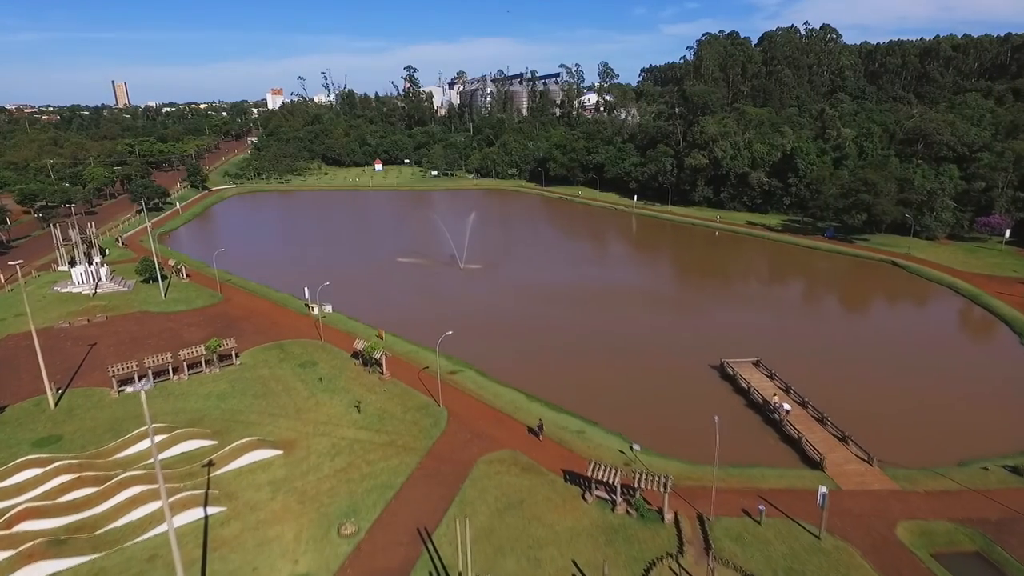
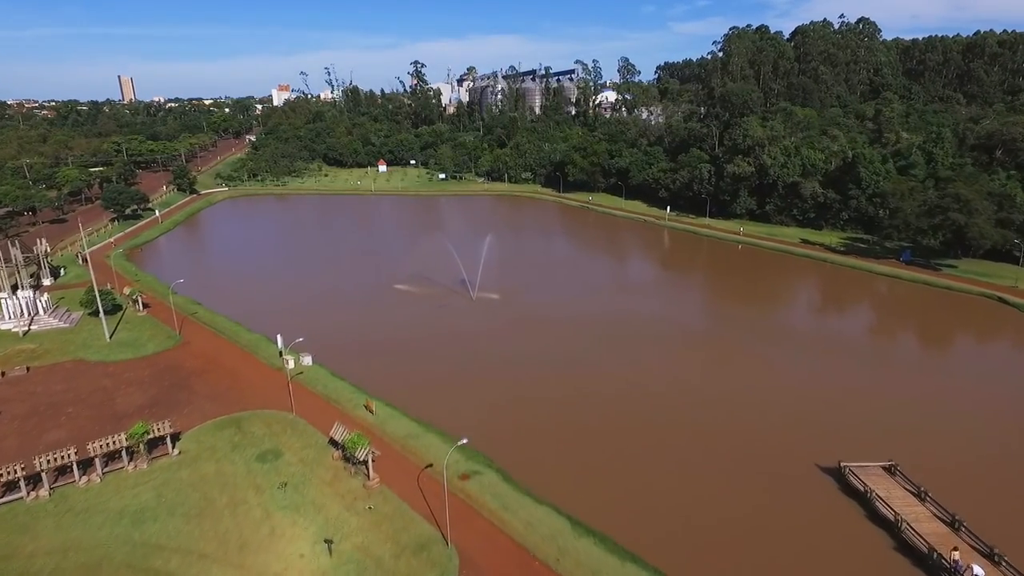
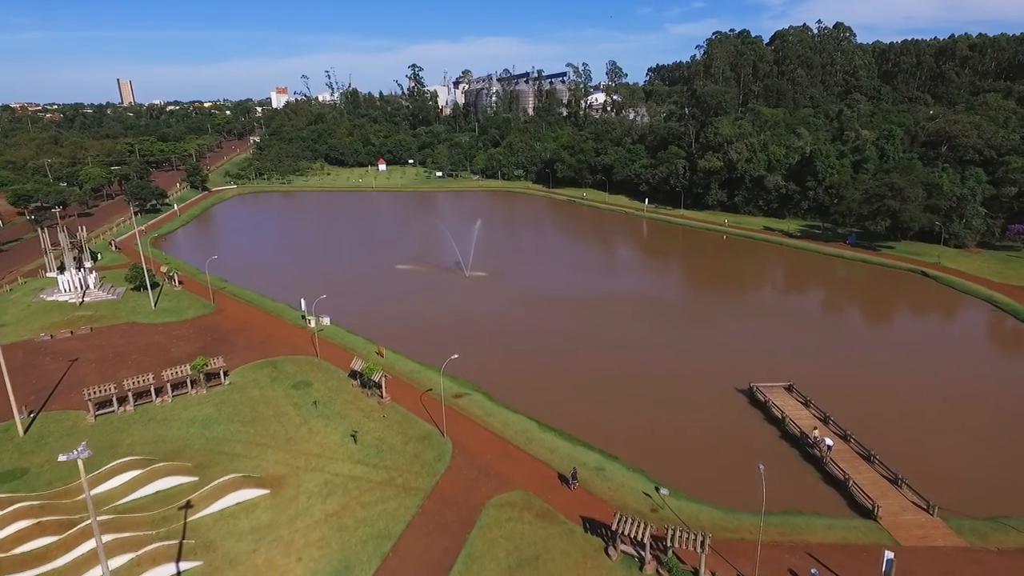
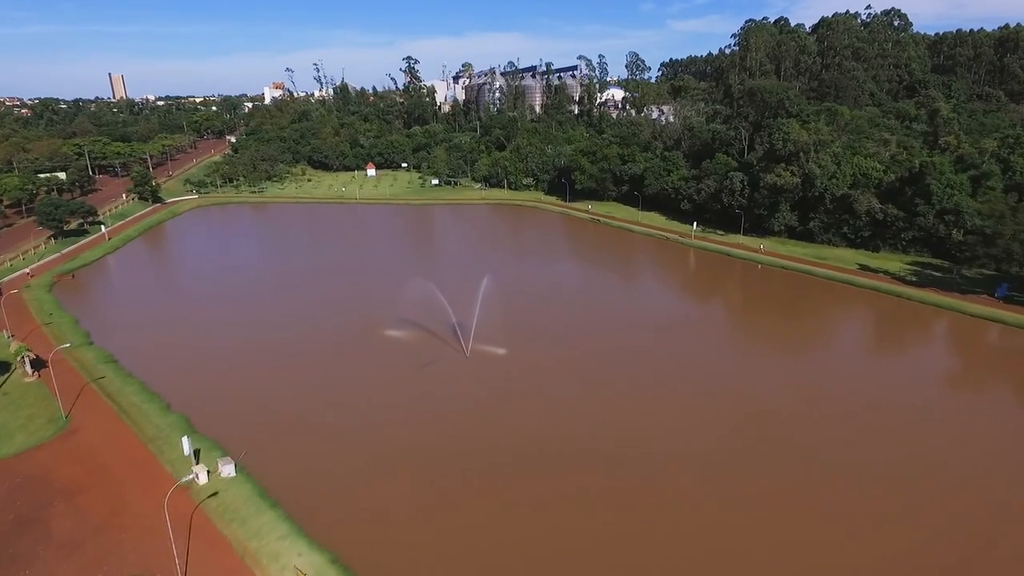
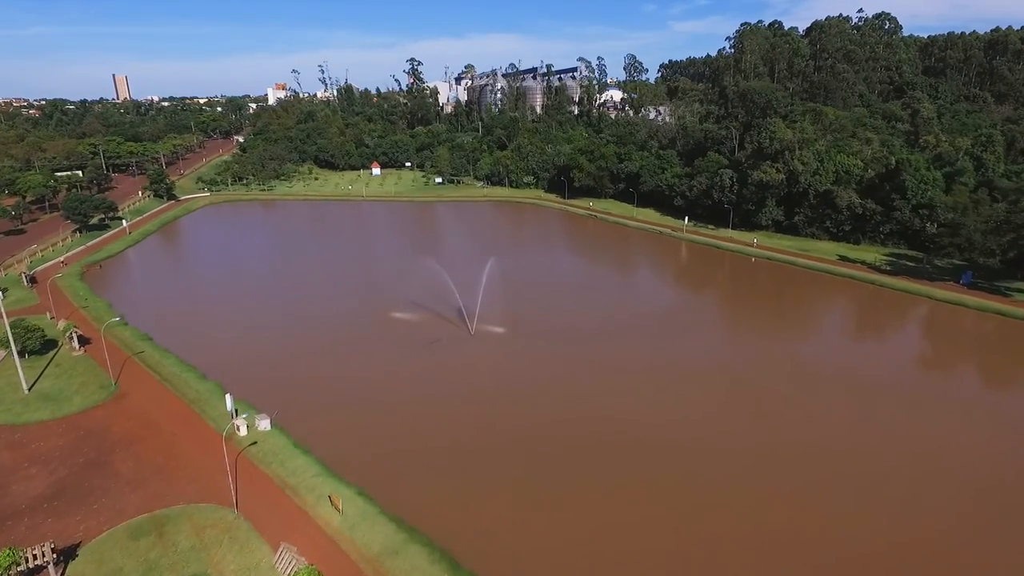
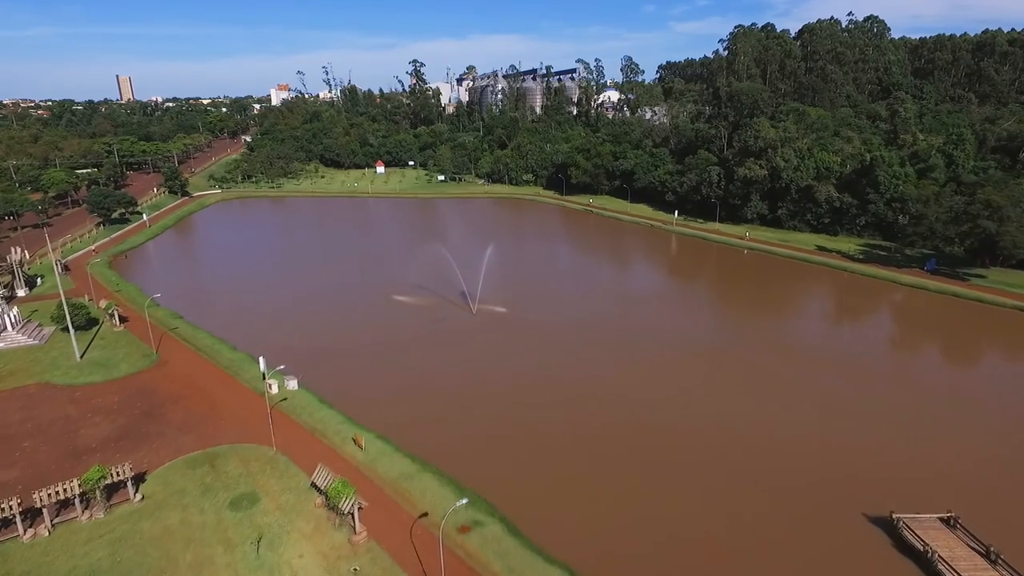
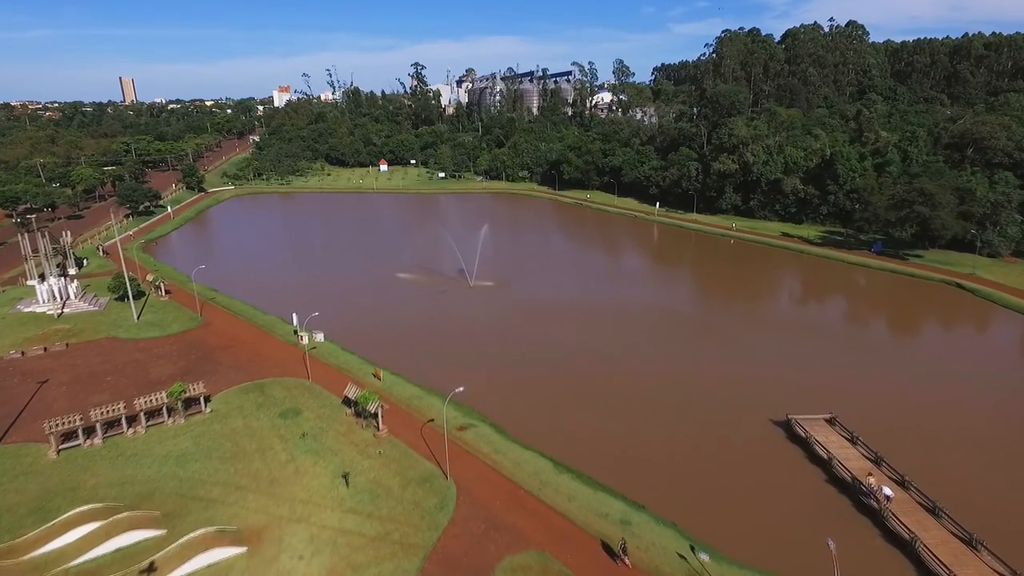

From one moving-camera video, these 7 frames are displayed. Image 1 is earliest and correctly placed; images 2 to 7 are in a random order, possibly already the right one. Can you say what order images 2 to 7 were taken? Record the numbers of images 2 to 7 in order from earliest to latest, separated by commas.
3, 7, 2, 6, 5, 4
